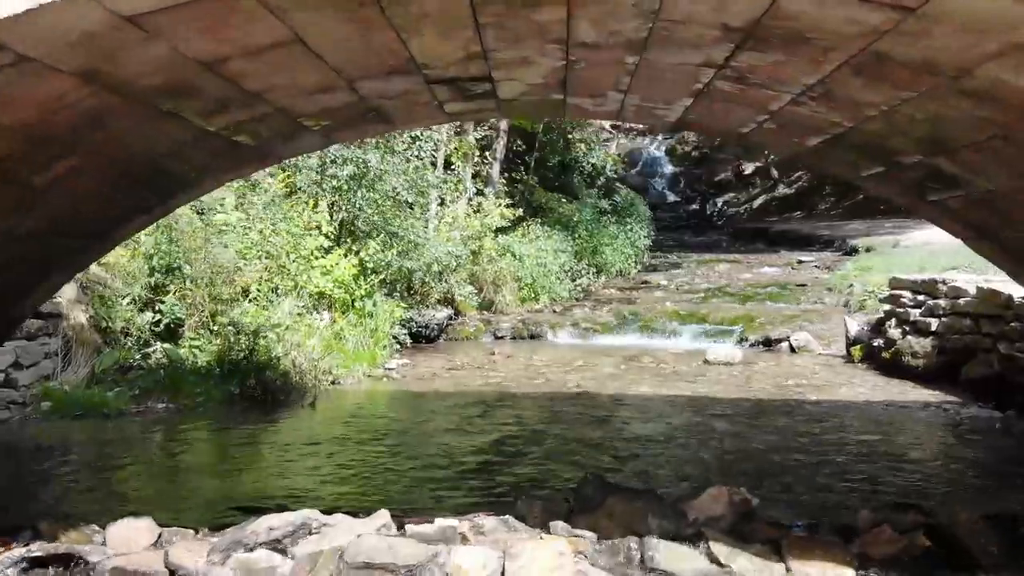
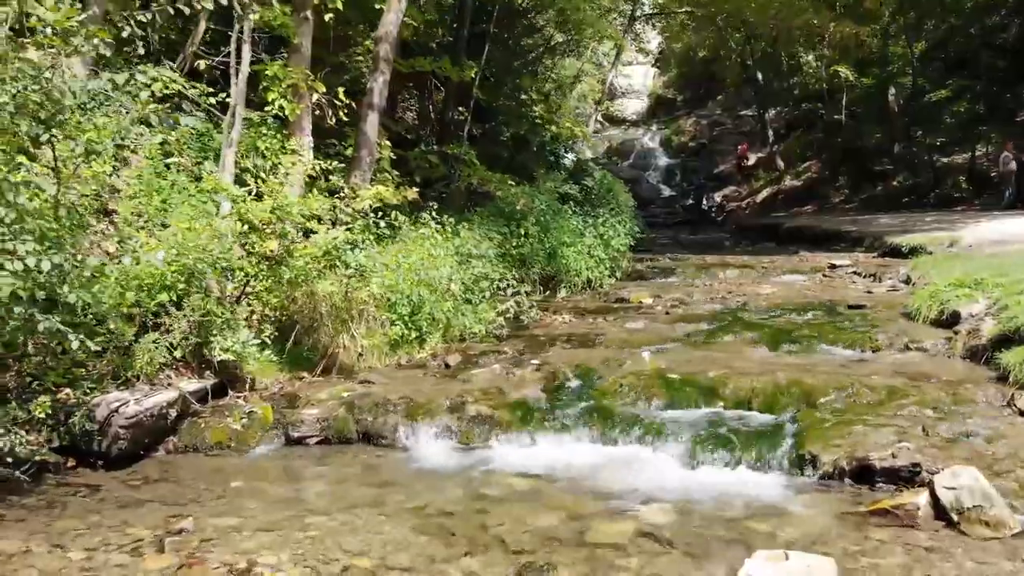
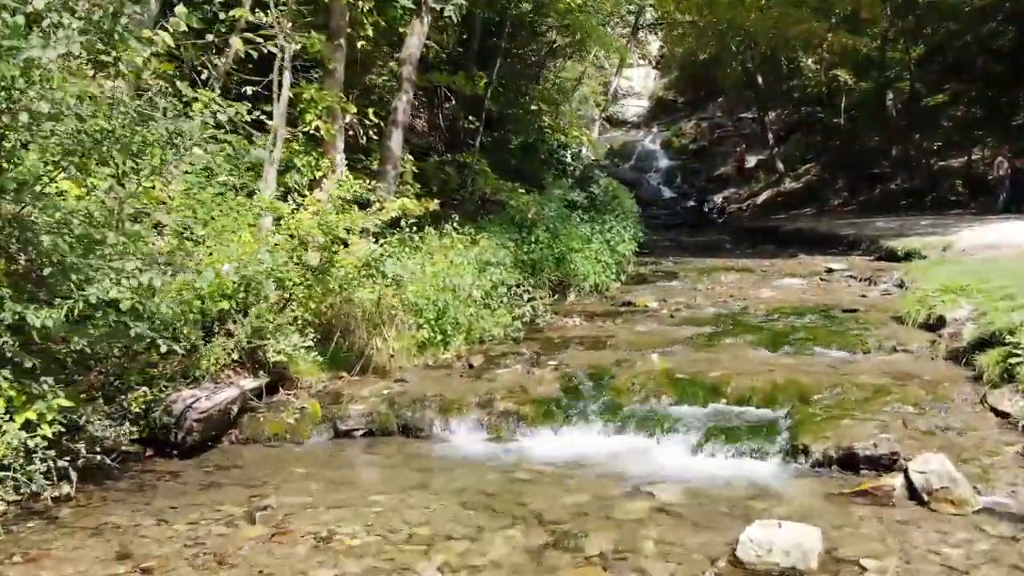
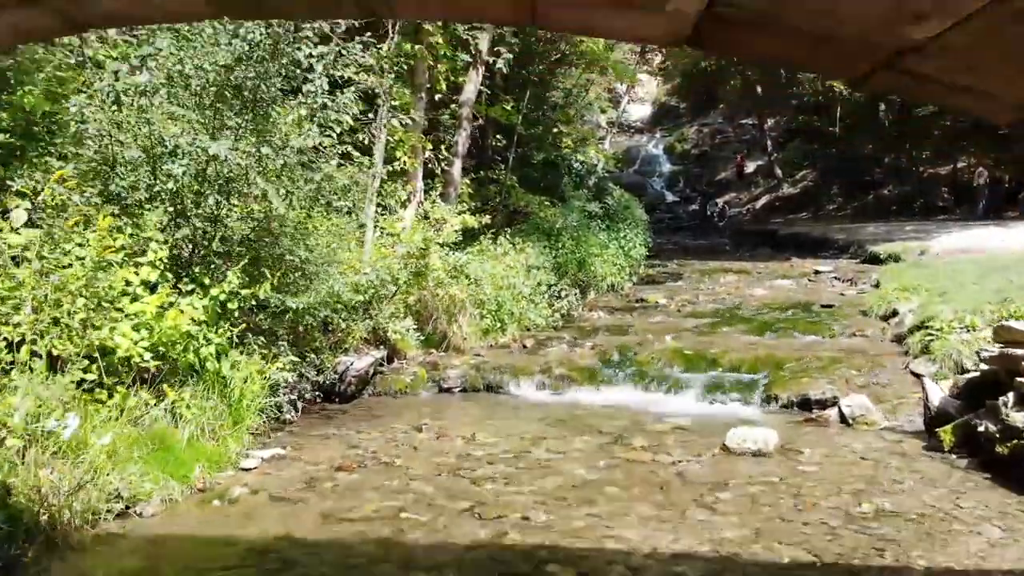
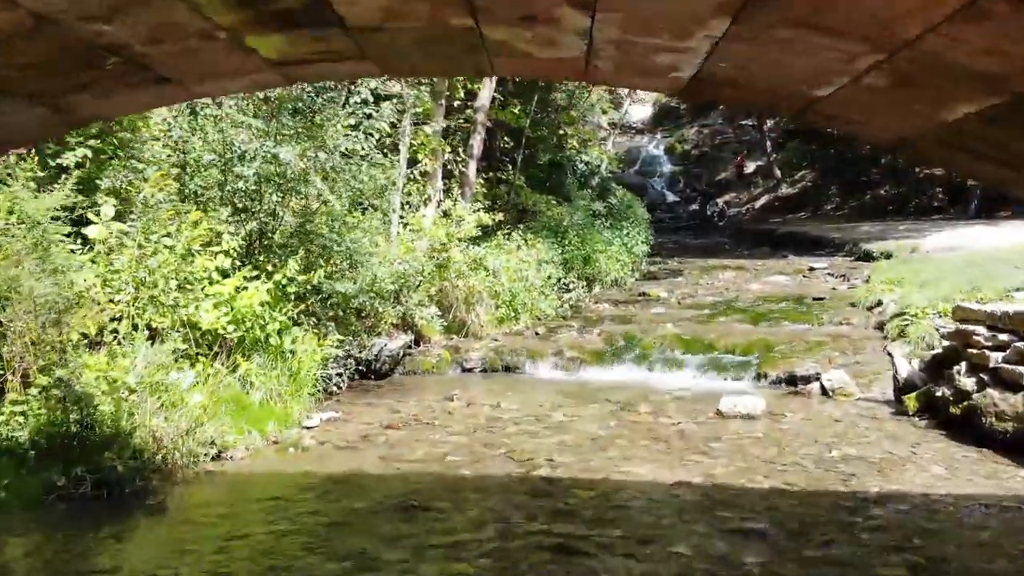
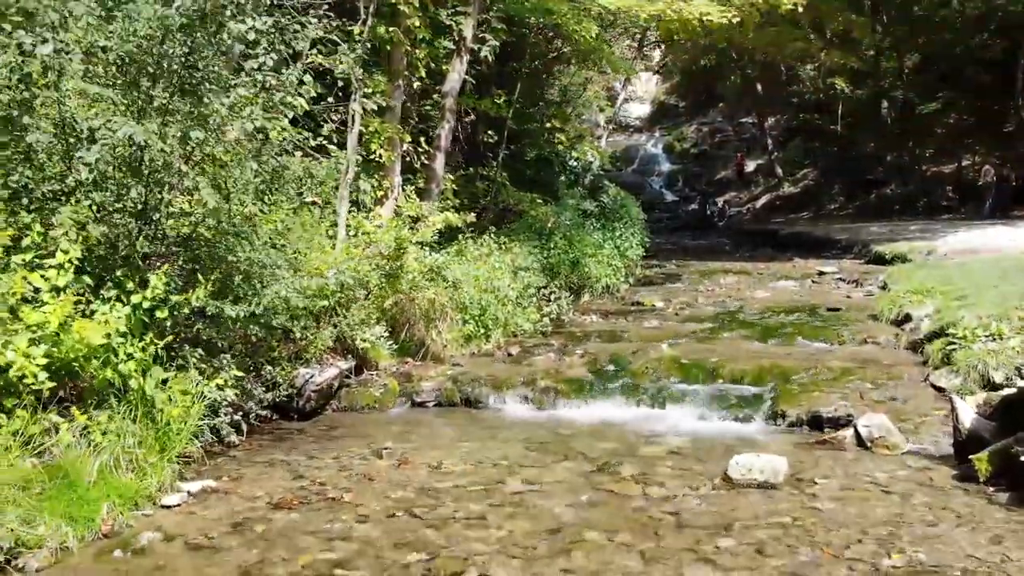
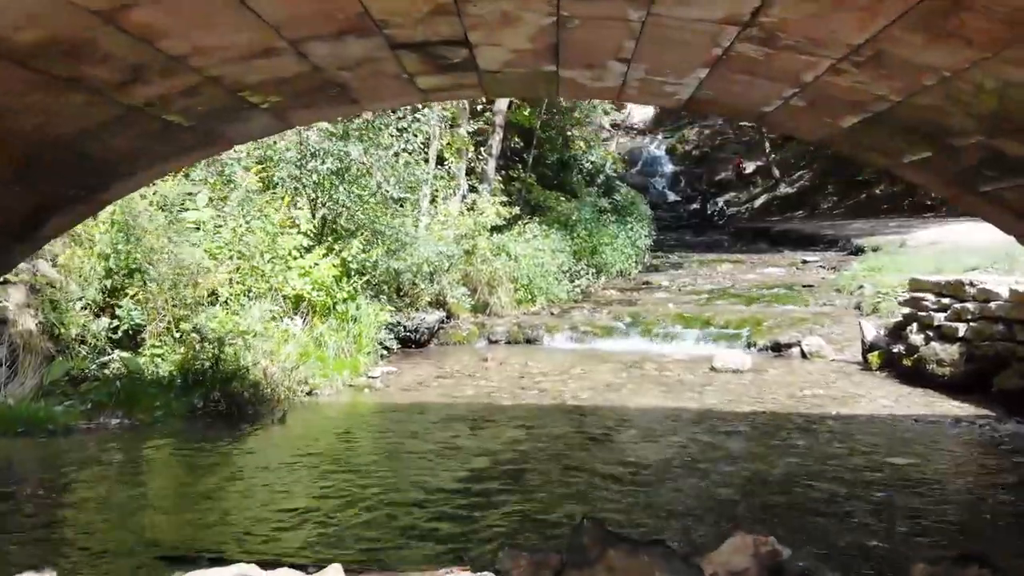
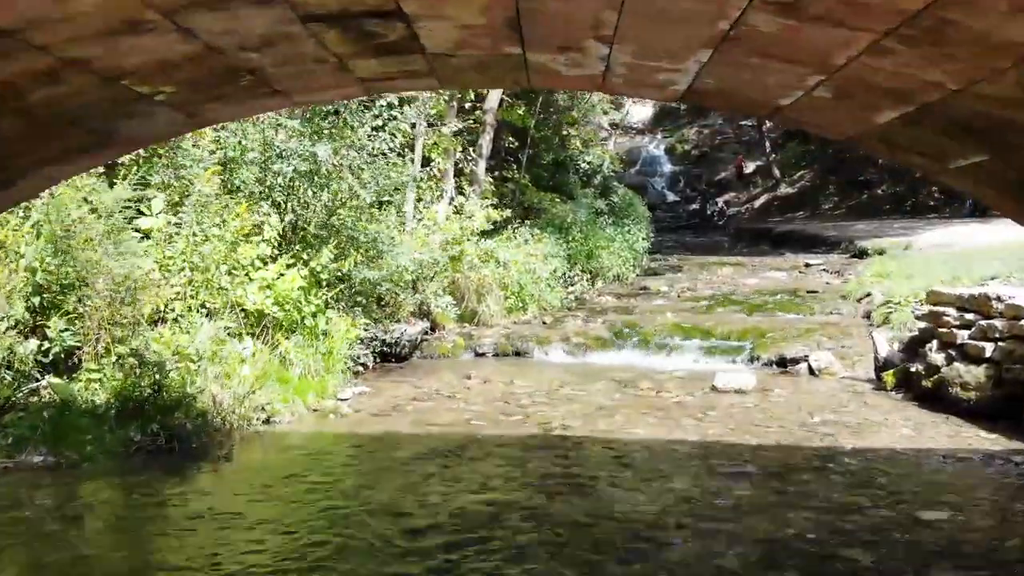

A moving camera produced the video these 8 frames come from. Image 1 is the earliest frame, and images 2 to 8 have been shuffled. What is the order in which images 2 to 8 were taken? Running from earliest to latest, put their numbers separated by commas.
7, 8, 5, 4, 6, 3, 2
